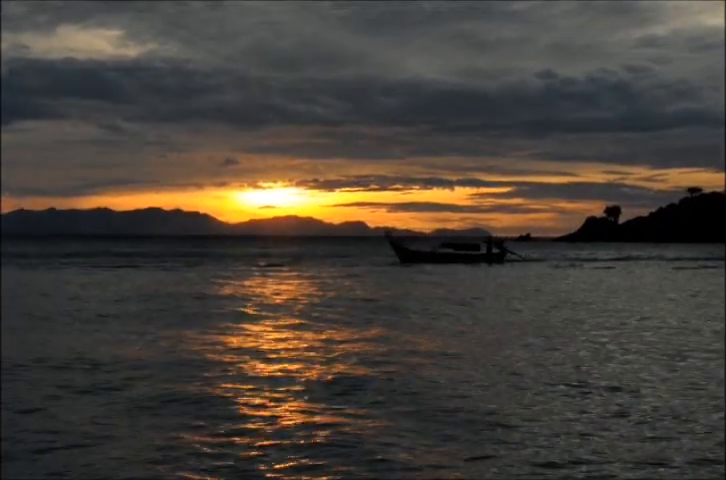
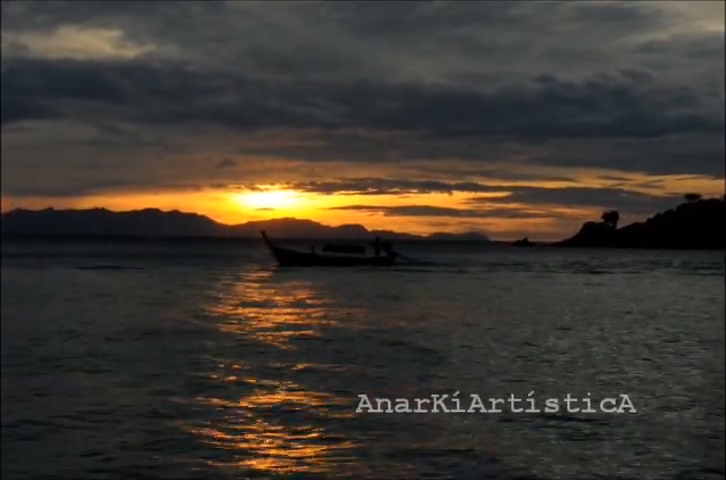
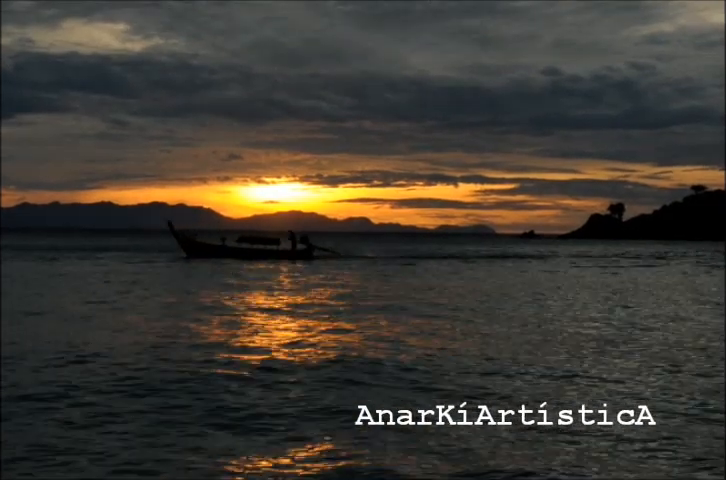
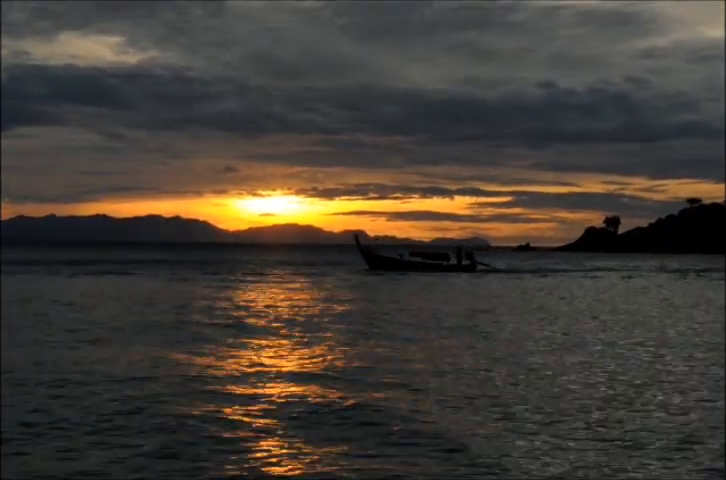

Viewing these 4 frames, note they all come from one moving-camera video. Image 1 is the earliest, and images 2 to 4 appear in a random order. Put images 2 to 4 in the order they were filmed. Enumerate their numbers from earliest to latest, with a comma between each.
4, 2, 3
